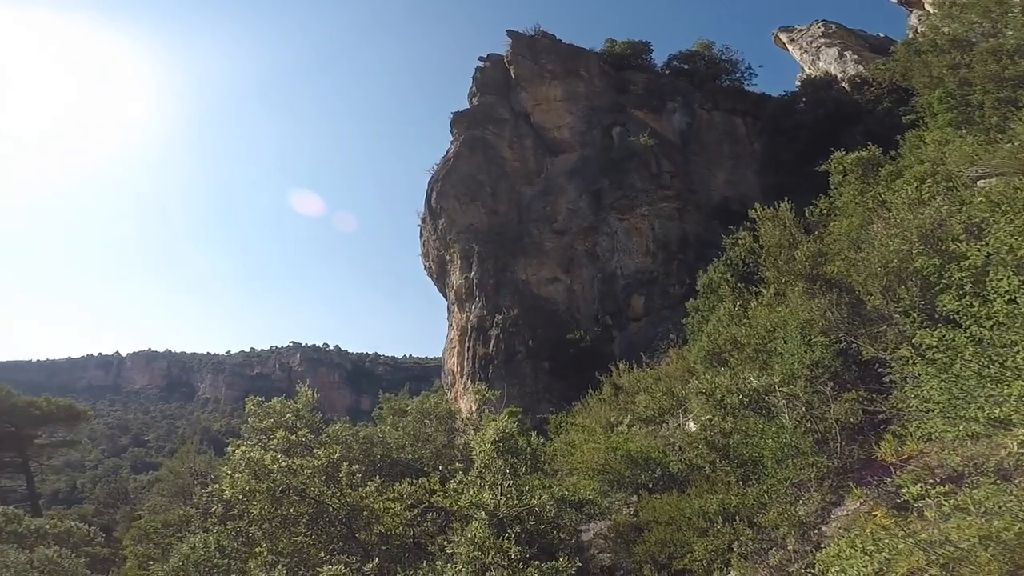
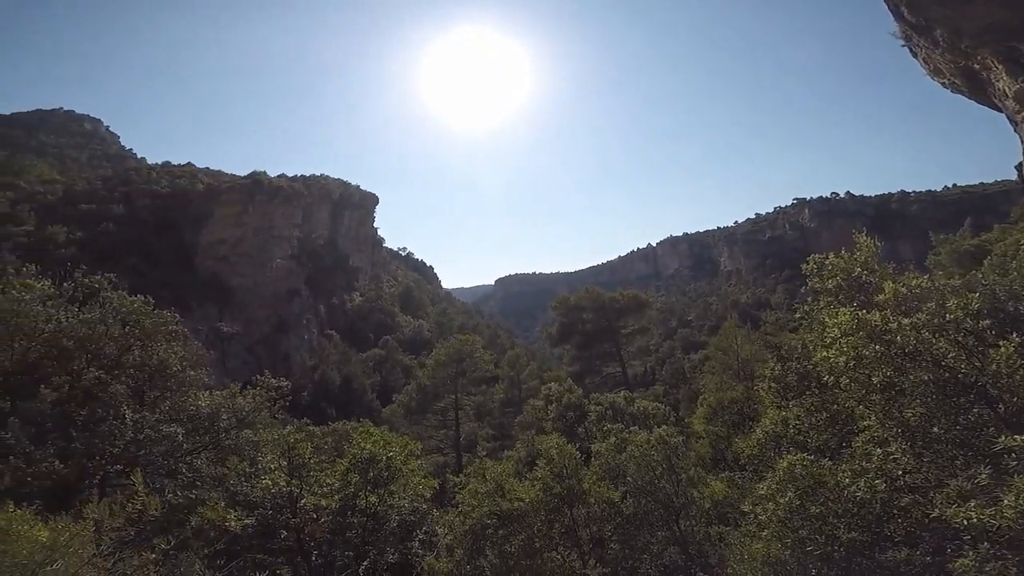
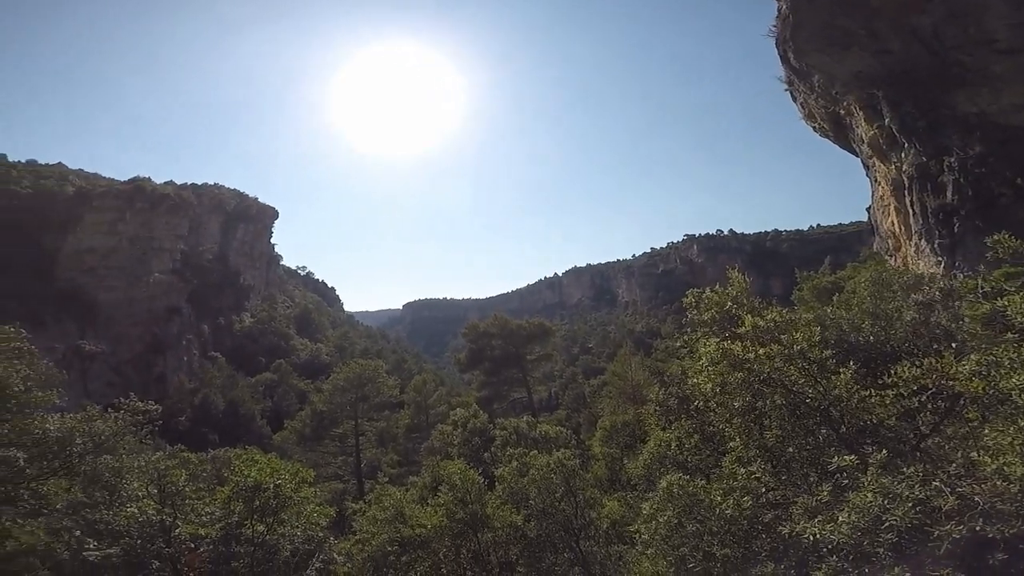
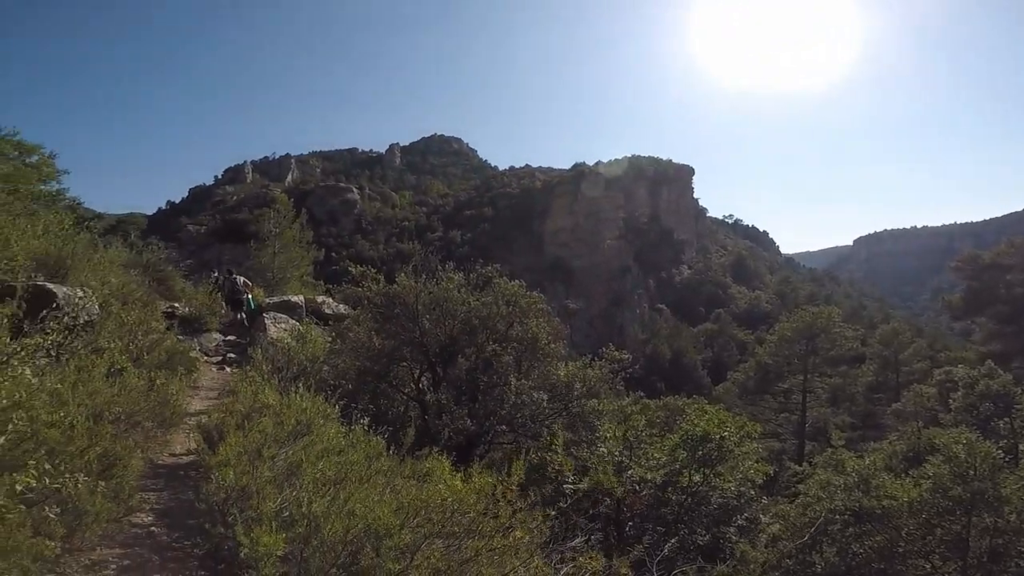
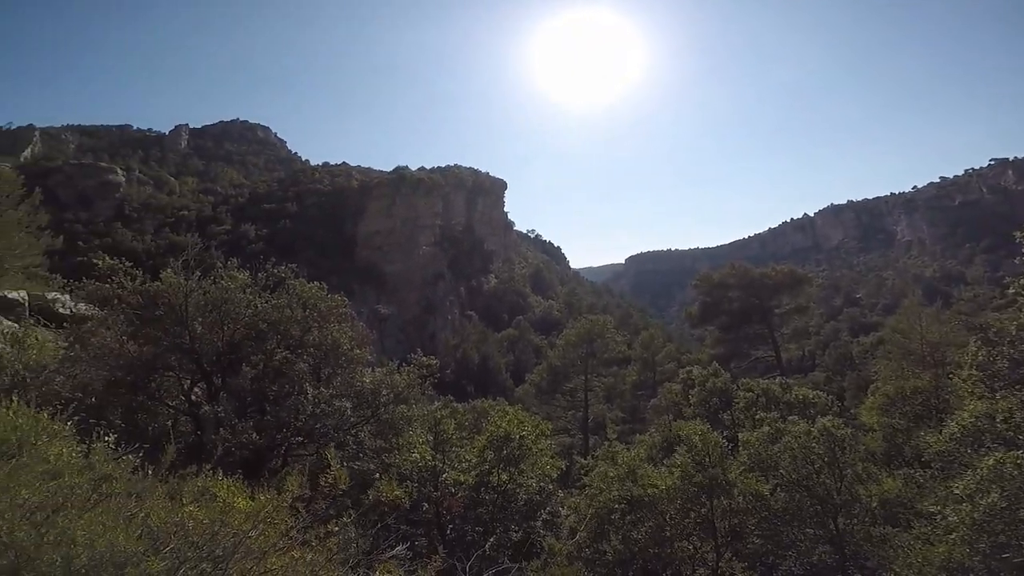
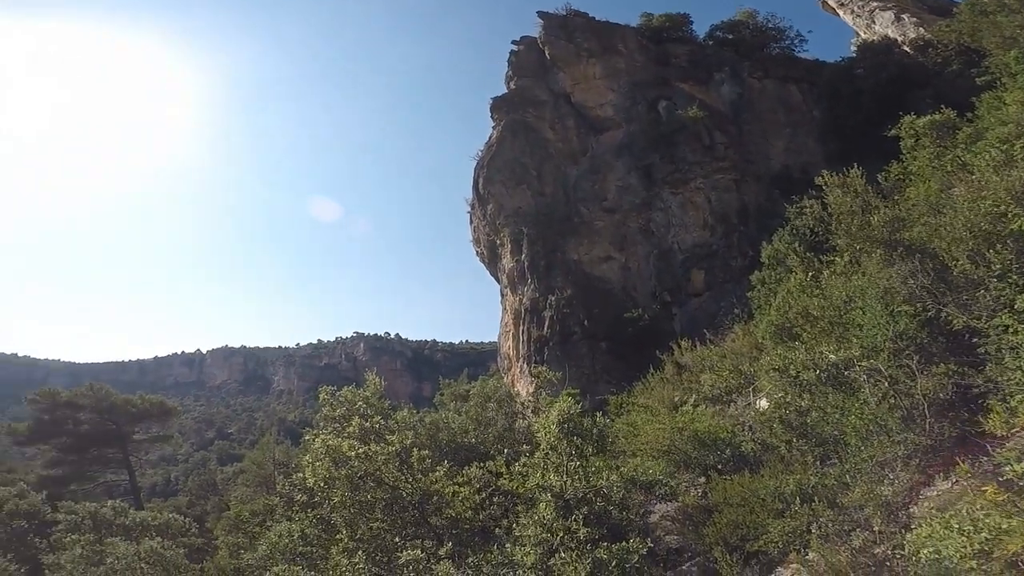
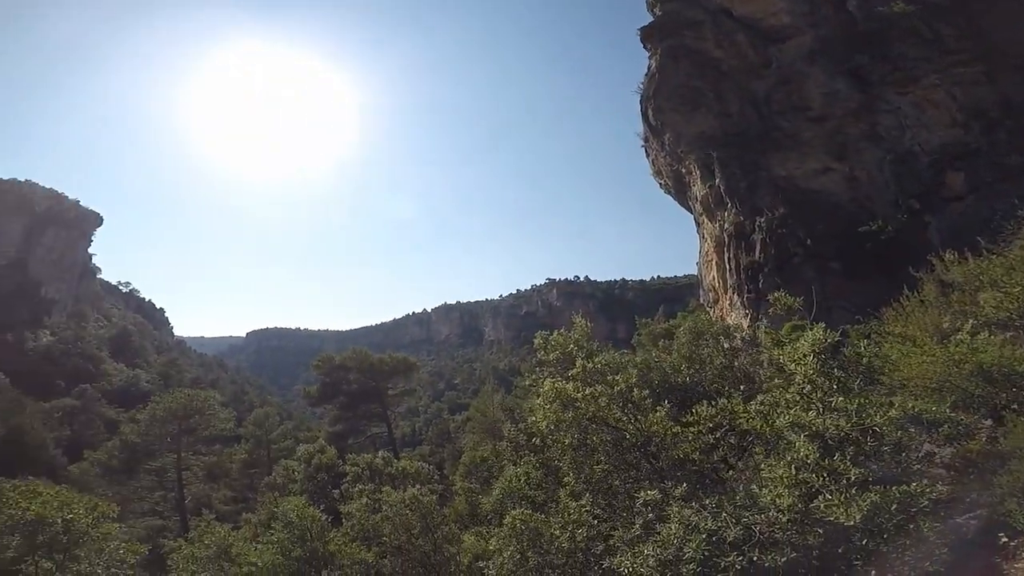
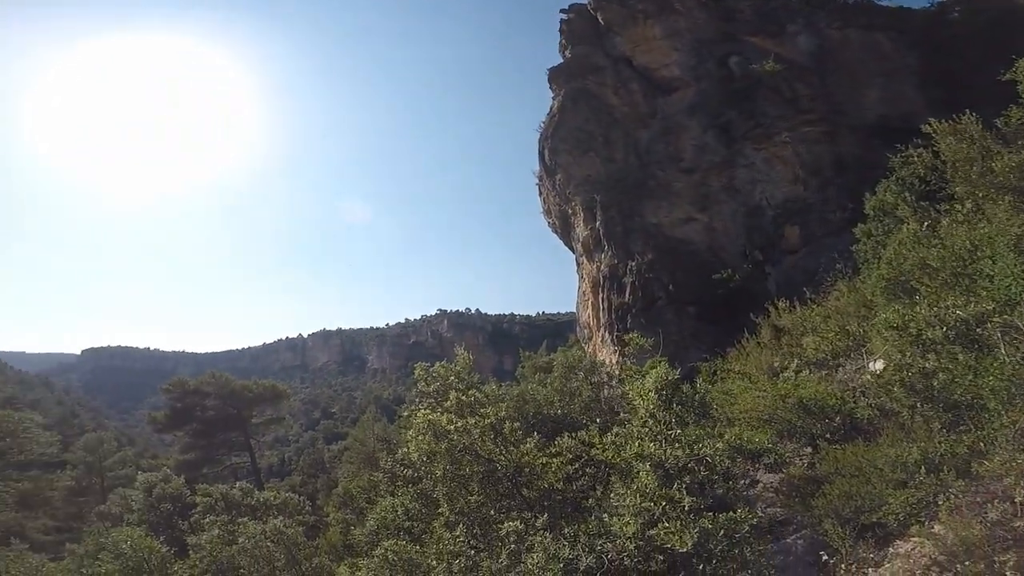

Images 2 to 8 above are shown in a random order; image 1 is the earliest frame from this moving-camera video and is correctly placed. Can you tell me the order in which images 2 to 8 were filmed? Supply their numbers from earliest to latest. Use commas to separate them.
6, 8, 7, 3, 2, 5, 4
